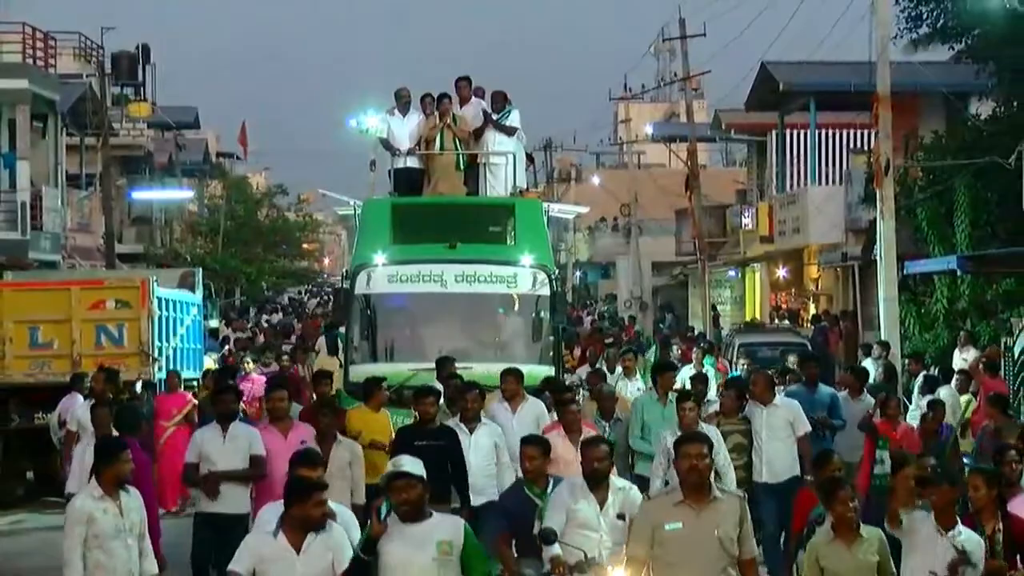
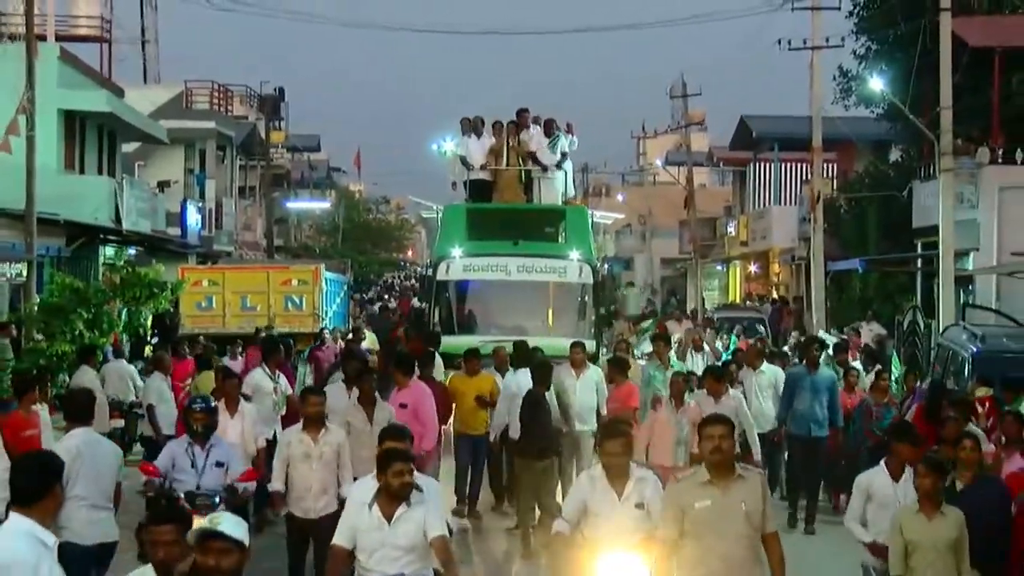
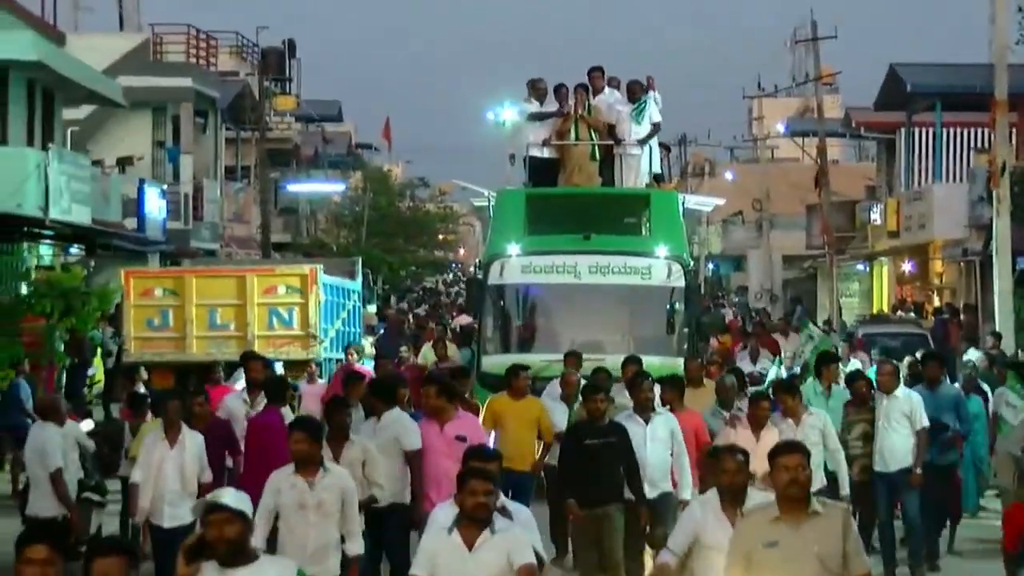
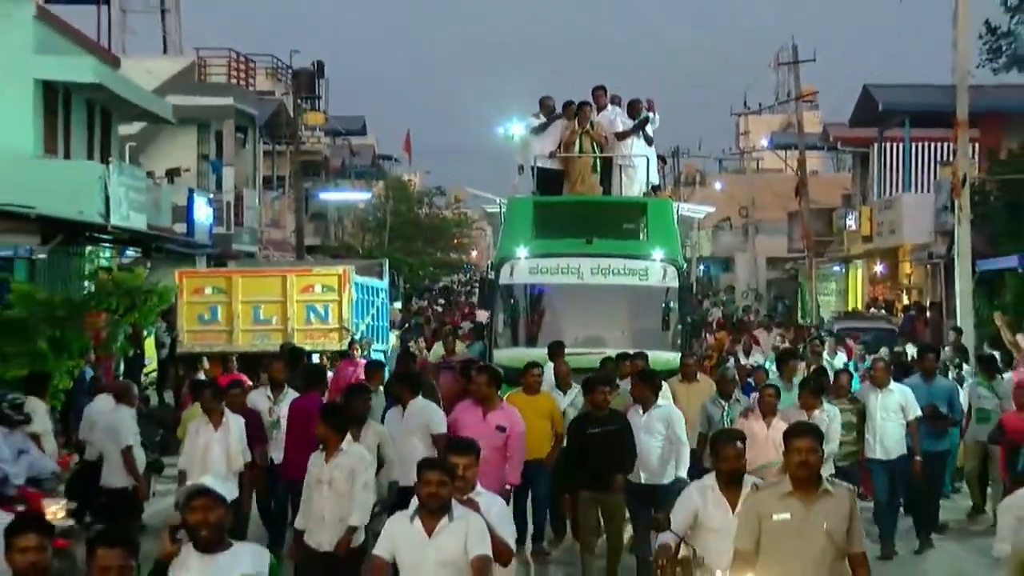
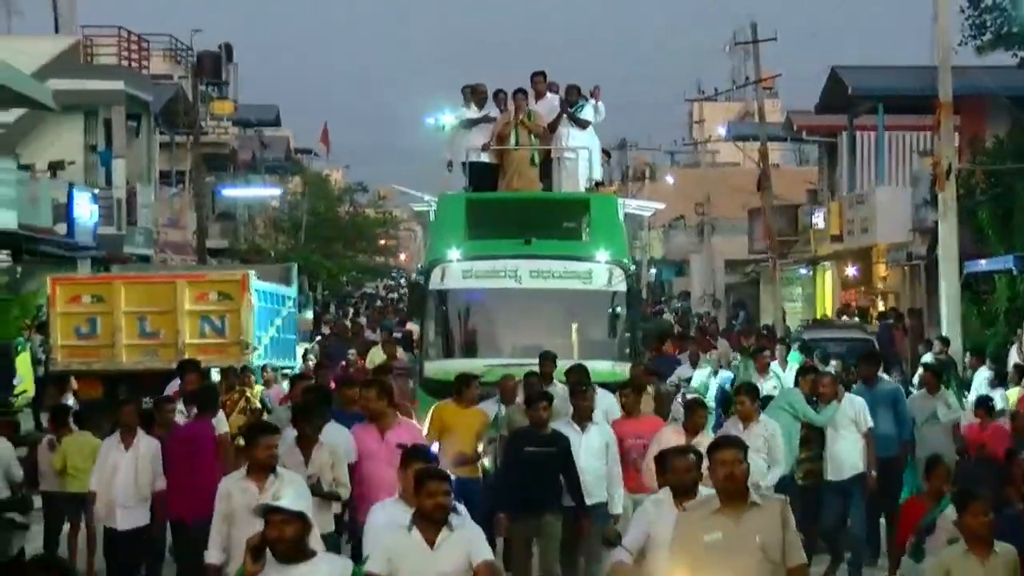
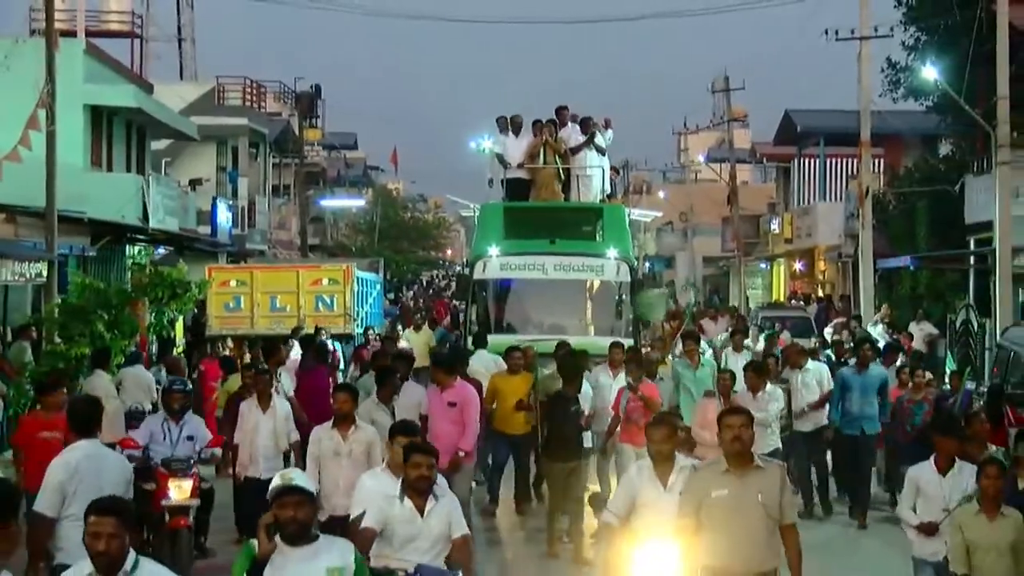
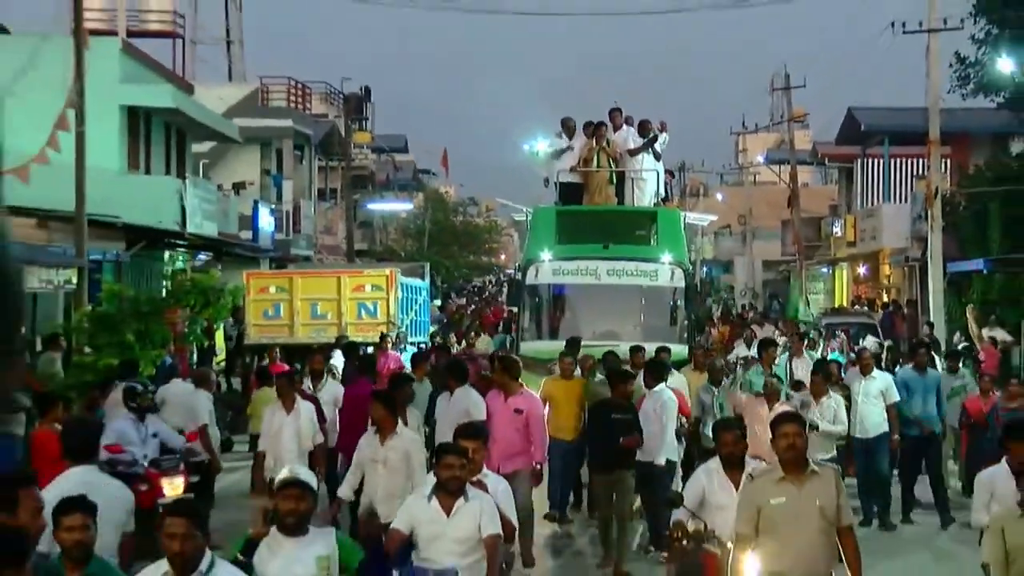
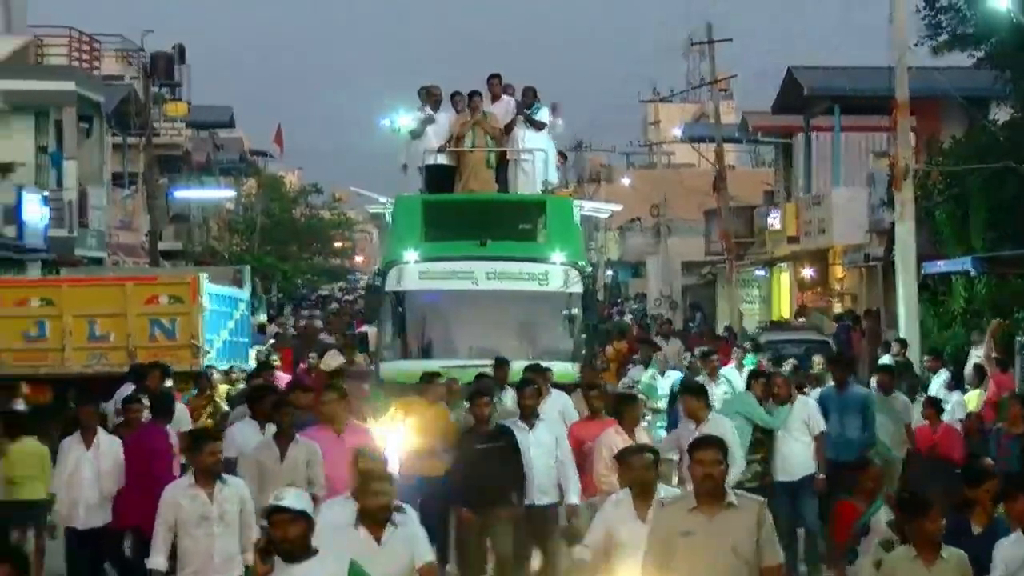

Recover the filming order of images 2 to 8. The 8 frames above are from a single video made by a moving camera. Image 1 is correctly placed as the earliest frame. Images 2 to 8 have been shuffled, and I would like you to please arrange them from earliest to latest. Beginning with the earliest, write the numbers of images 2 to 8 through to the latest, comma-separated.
8, 5, 3, 4, 7, 6, 2
